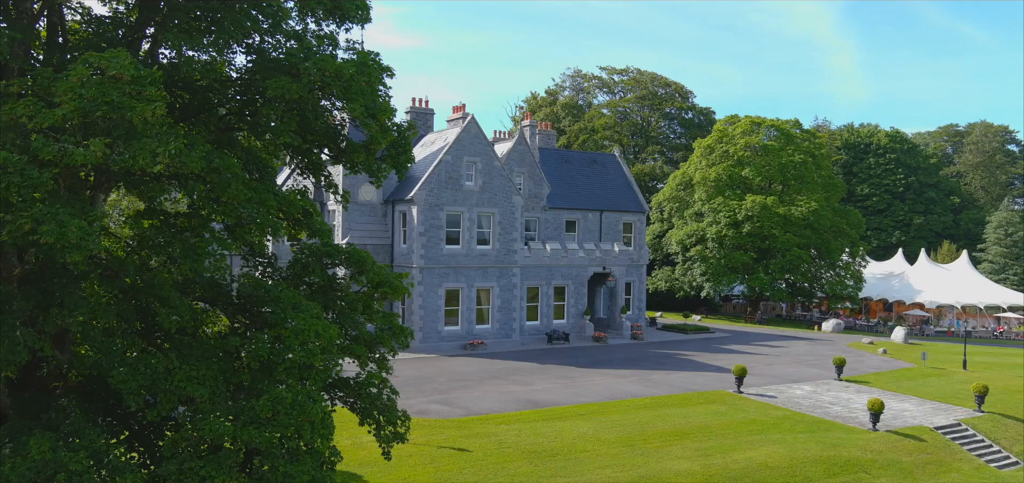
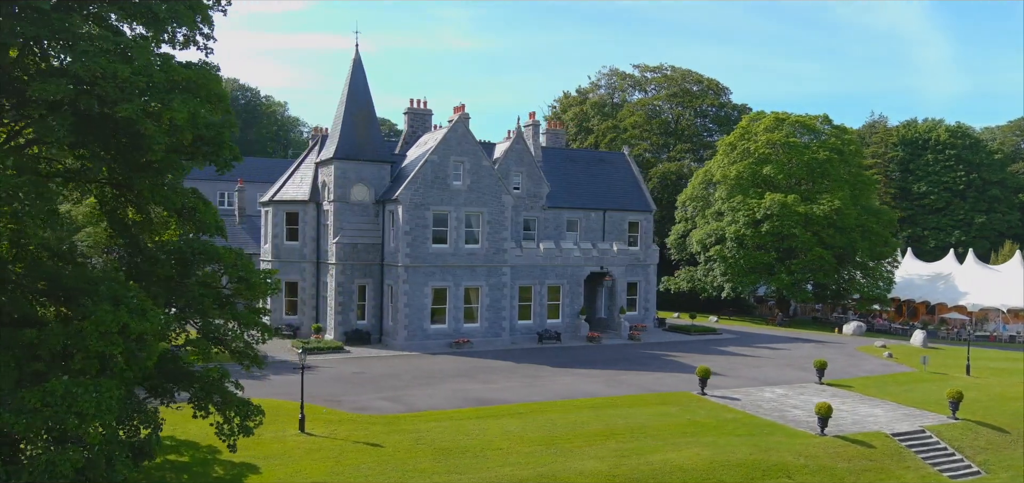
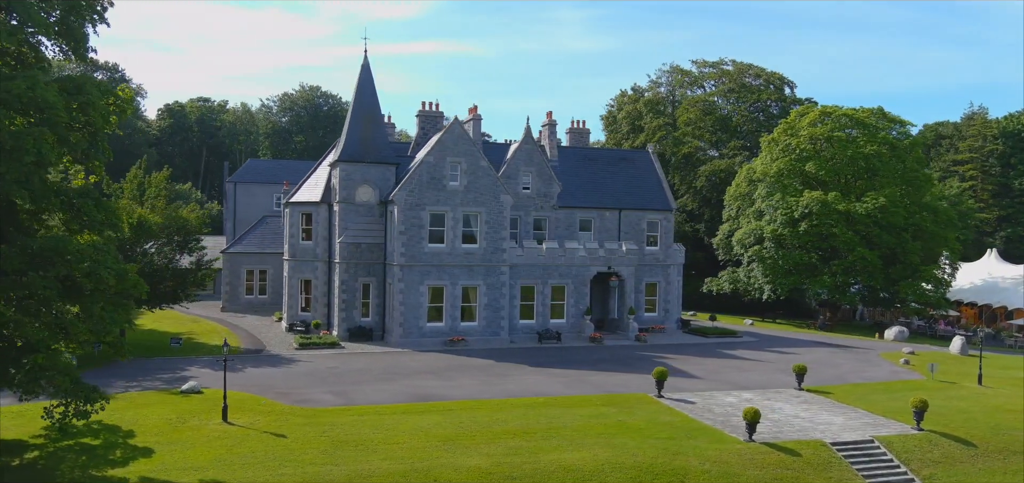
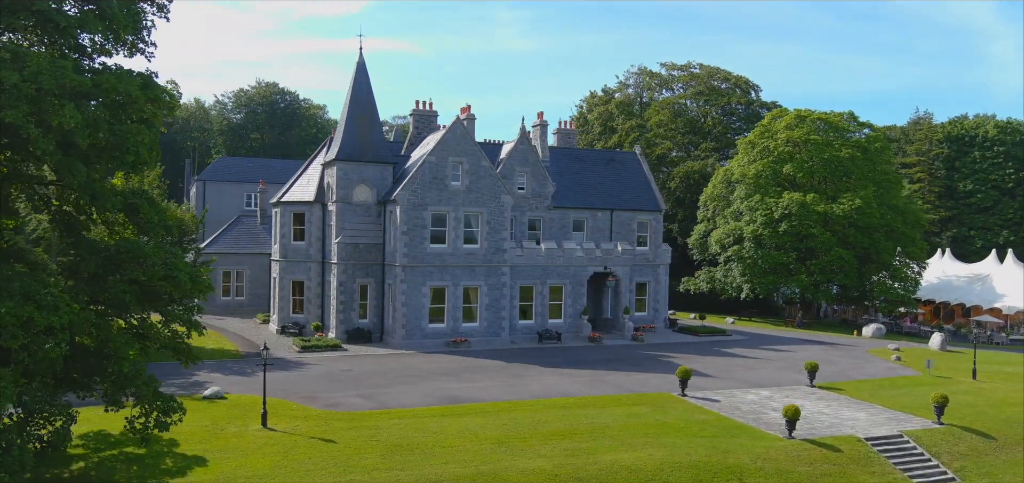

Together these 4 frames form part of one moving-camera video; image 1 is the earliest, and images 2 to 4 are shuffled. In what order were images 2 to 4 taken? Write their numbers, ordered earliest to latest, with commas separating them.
2, 4, 3
